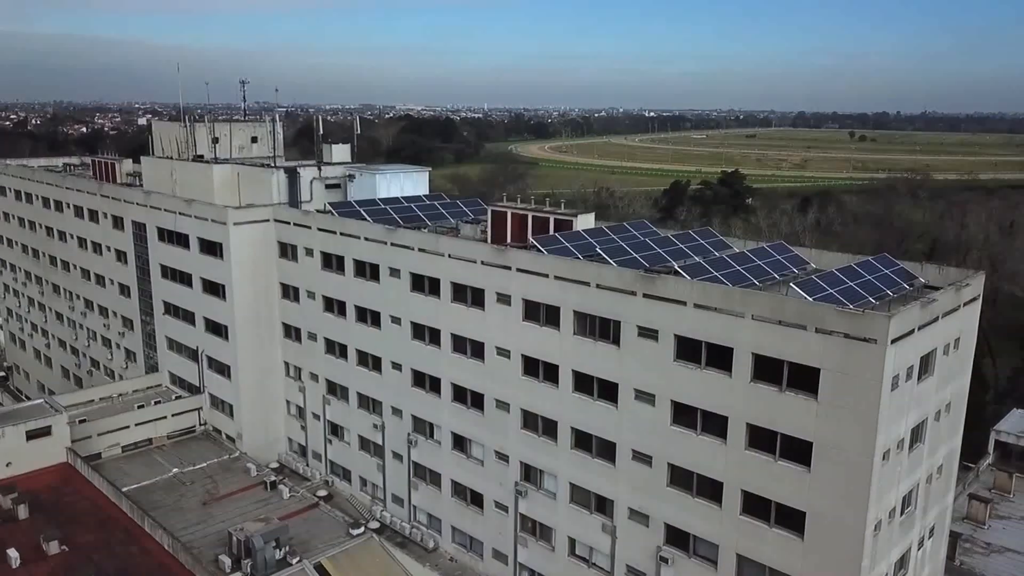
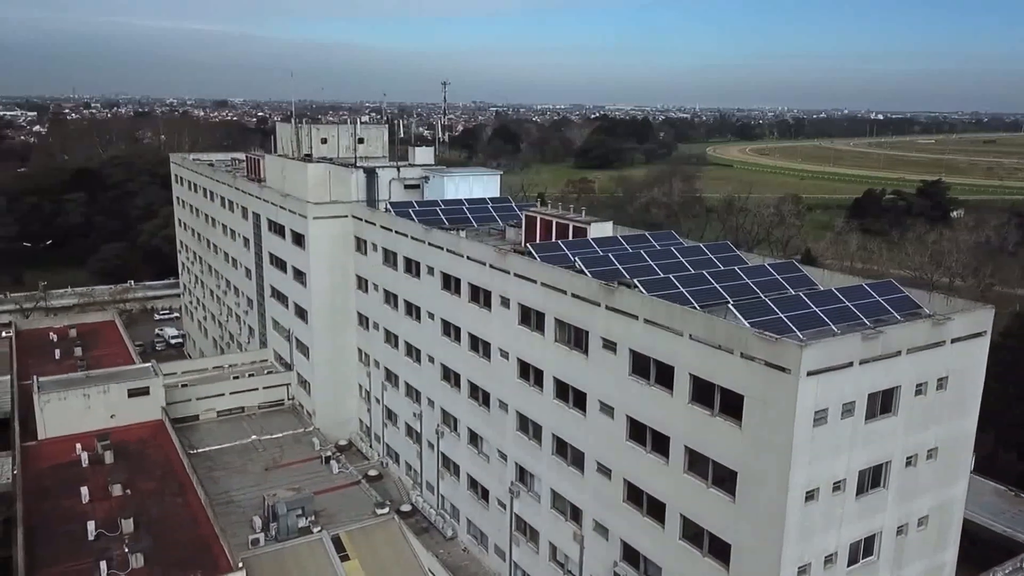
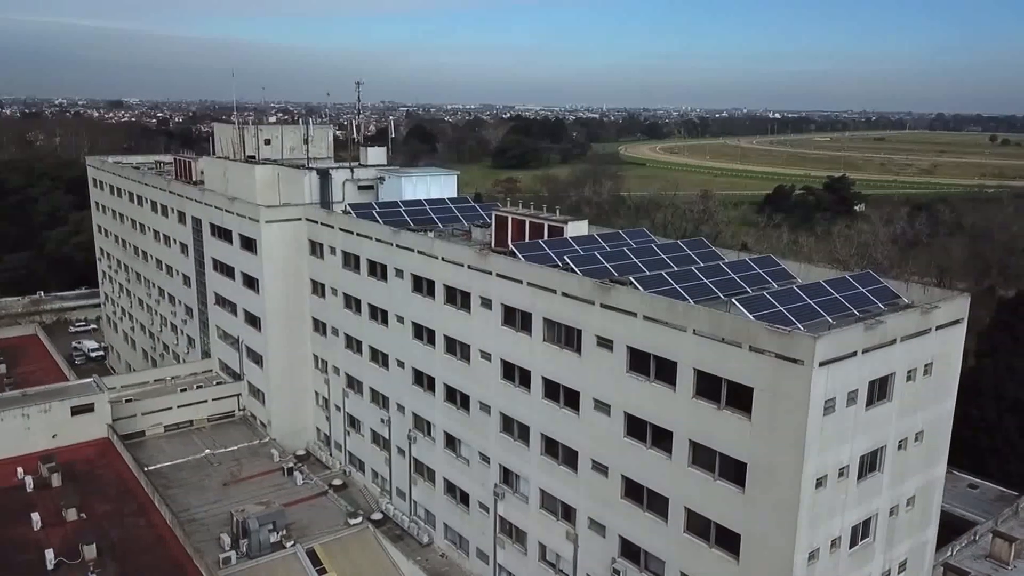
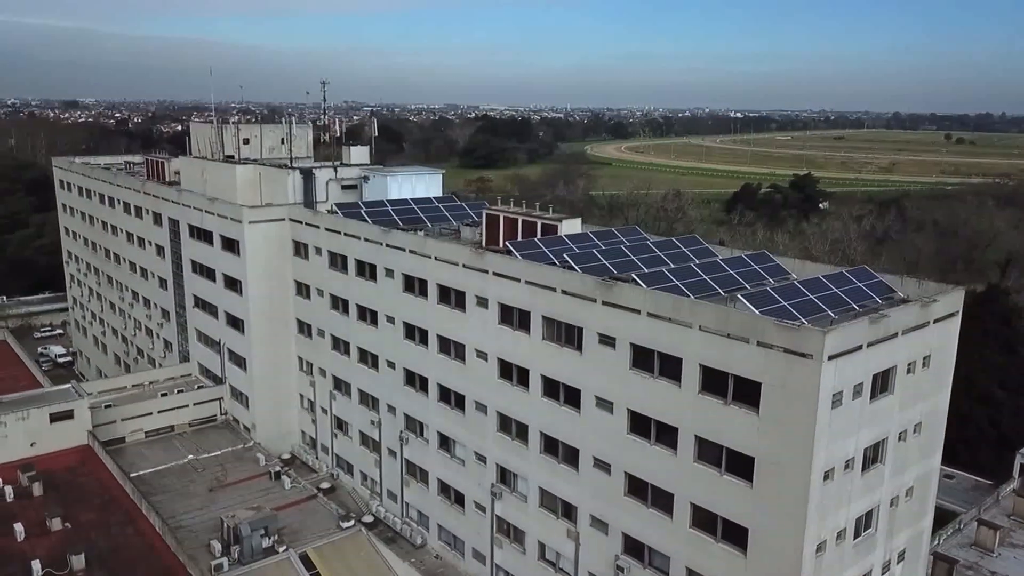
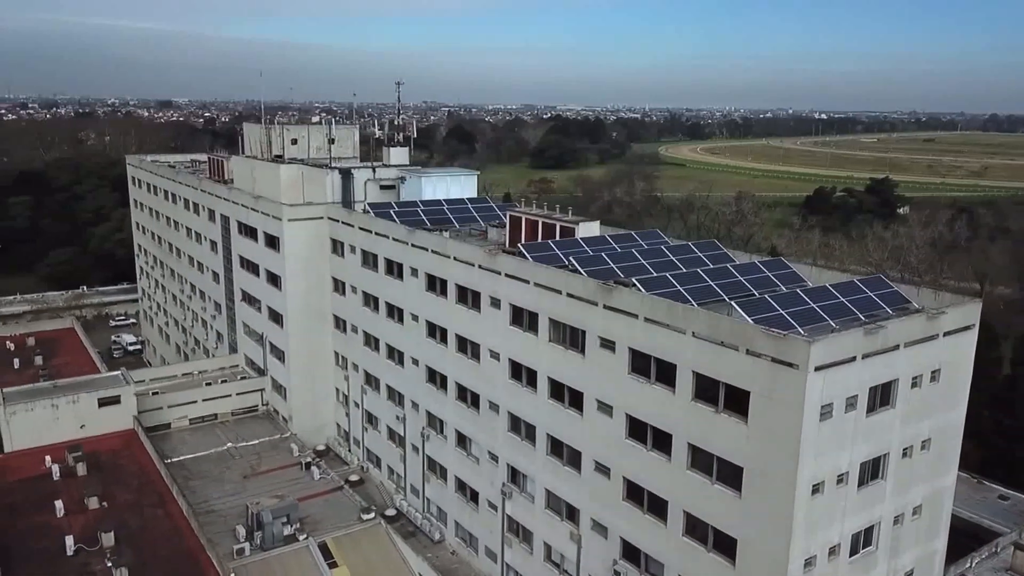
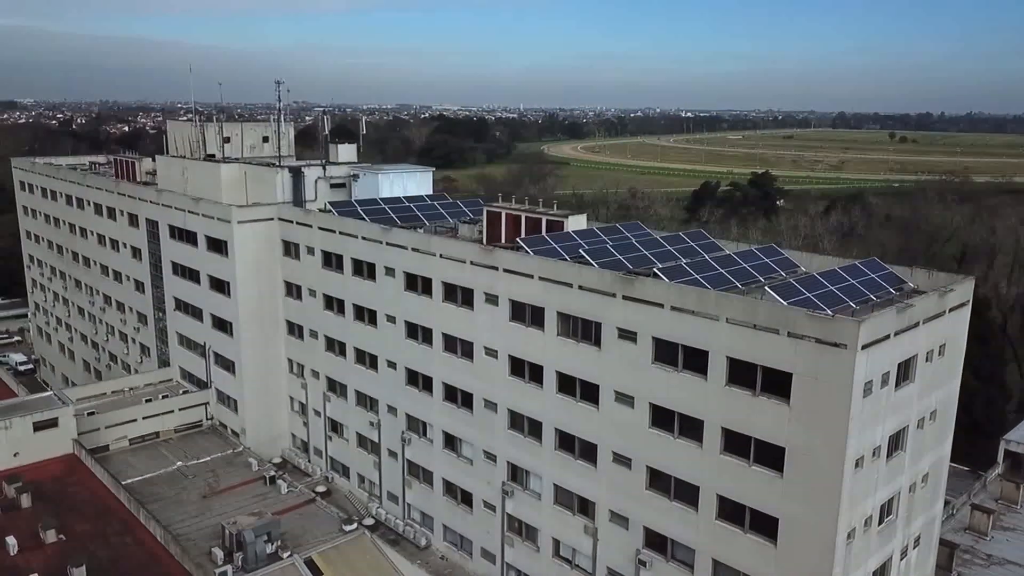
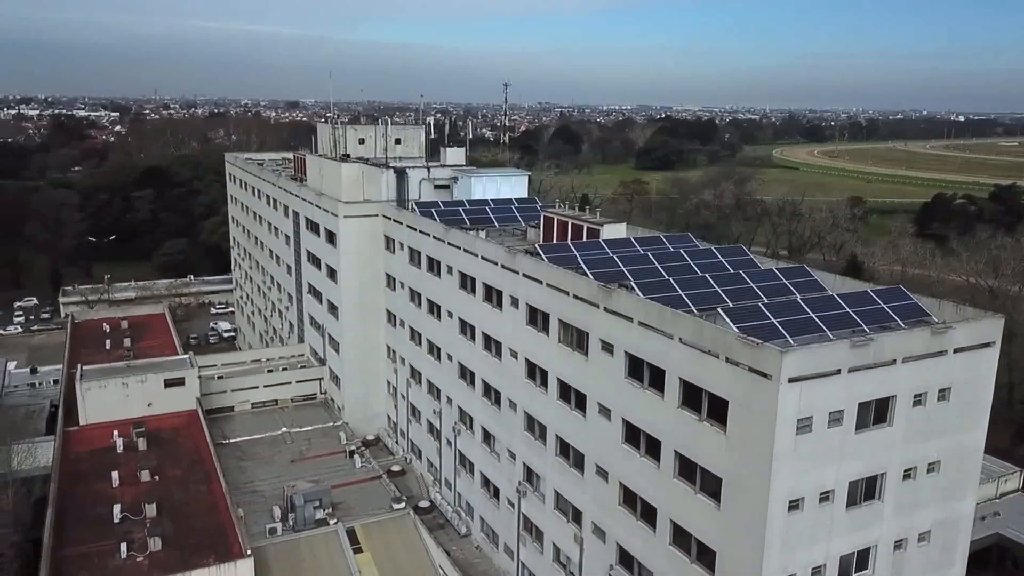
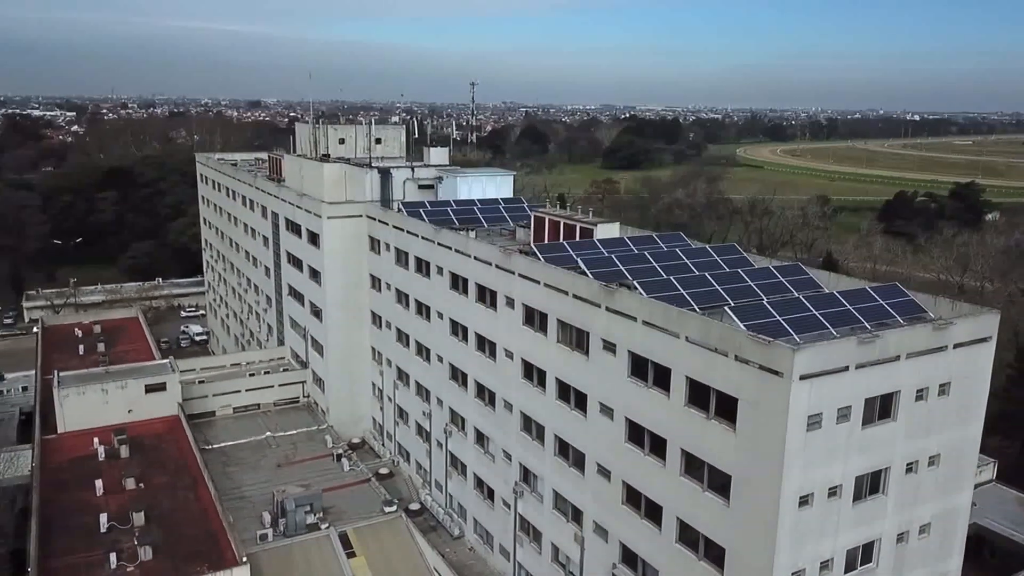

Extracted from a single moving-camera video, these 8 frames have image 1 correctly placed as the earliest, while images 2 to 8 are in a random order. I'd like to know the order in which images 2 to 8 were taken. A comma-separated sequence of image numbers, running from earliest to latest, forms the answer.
6, 4, 3, 5, 2, 8, 7
